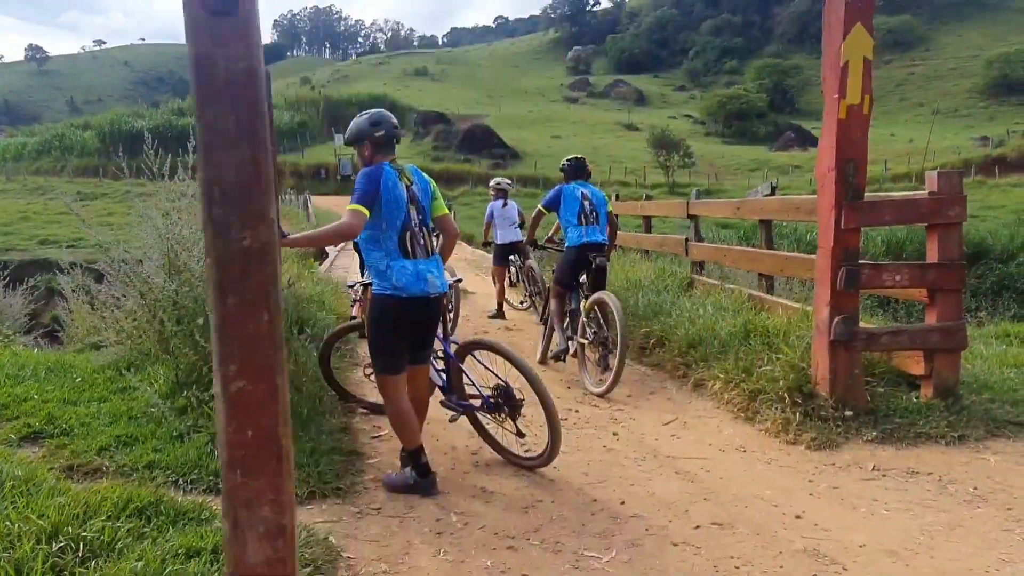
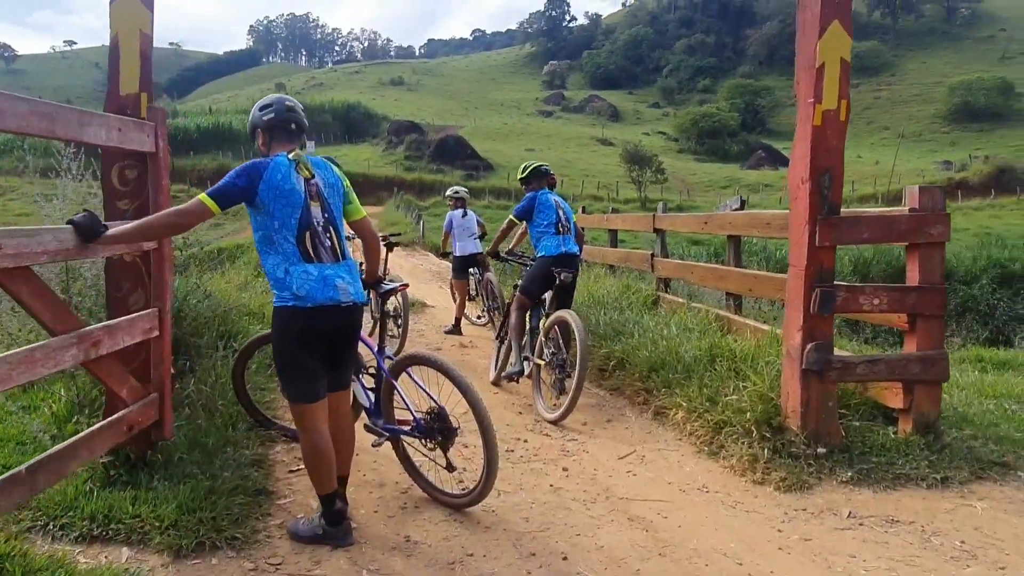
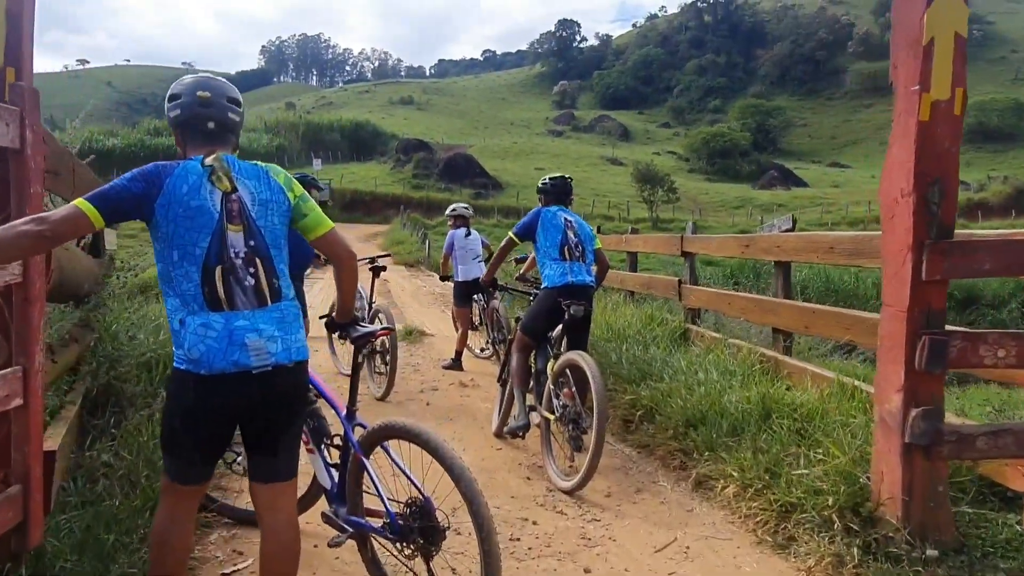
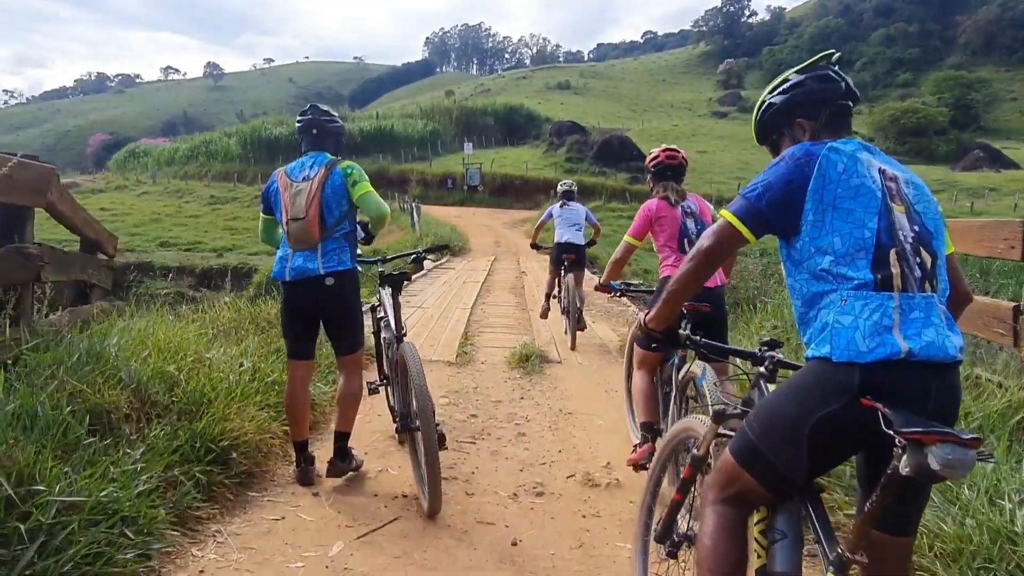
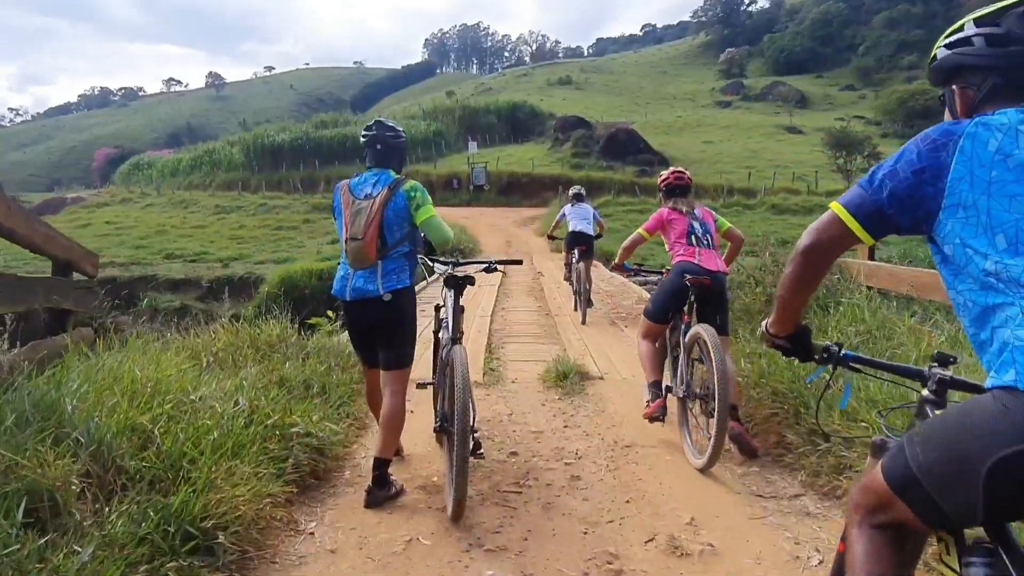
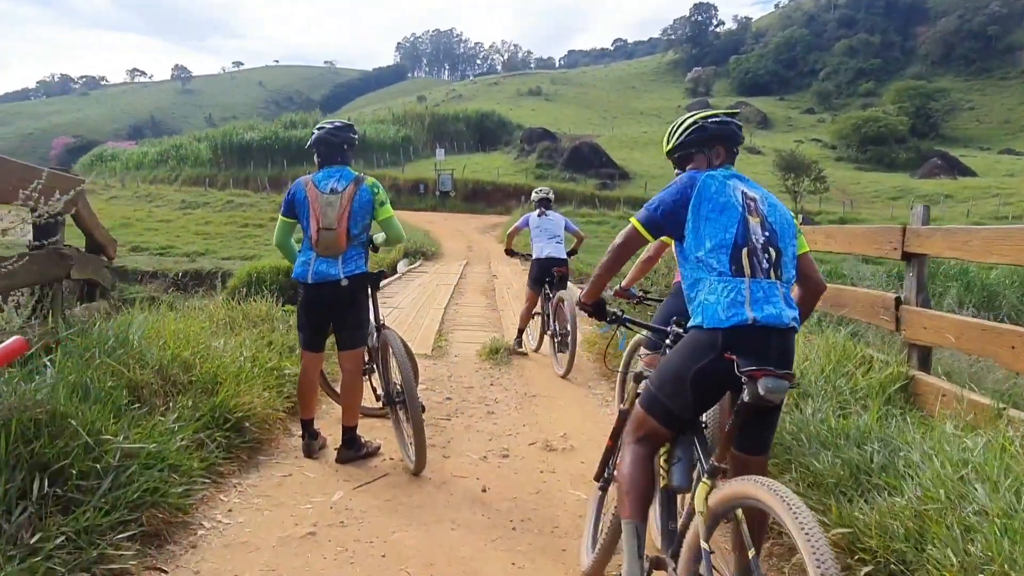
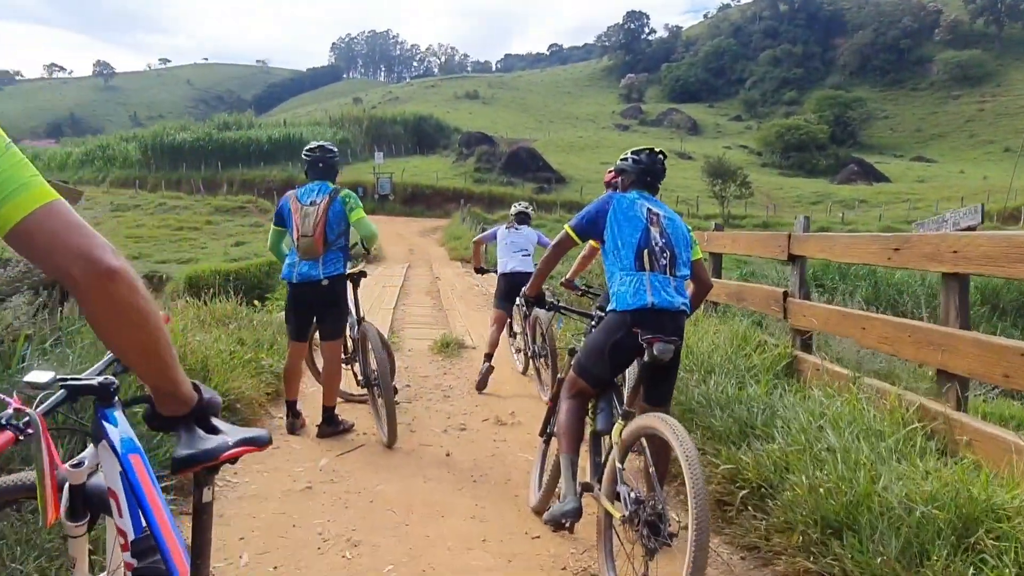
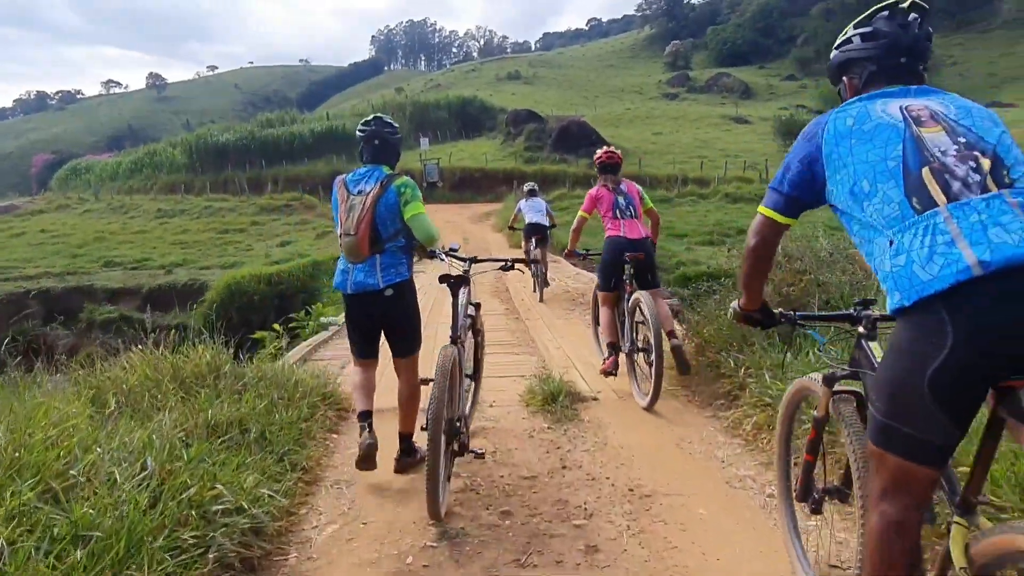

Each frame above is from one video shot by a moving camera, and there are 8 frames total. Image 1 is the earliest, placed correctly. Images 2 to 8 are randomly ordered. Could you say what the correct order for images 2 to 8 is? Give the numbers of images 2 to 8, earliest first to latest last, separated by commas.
2, 3, 7, 6, 4, 5, 8
